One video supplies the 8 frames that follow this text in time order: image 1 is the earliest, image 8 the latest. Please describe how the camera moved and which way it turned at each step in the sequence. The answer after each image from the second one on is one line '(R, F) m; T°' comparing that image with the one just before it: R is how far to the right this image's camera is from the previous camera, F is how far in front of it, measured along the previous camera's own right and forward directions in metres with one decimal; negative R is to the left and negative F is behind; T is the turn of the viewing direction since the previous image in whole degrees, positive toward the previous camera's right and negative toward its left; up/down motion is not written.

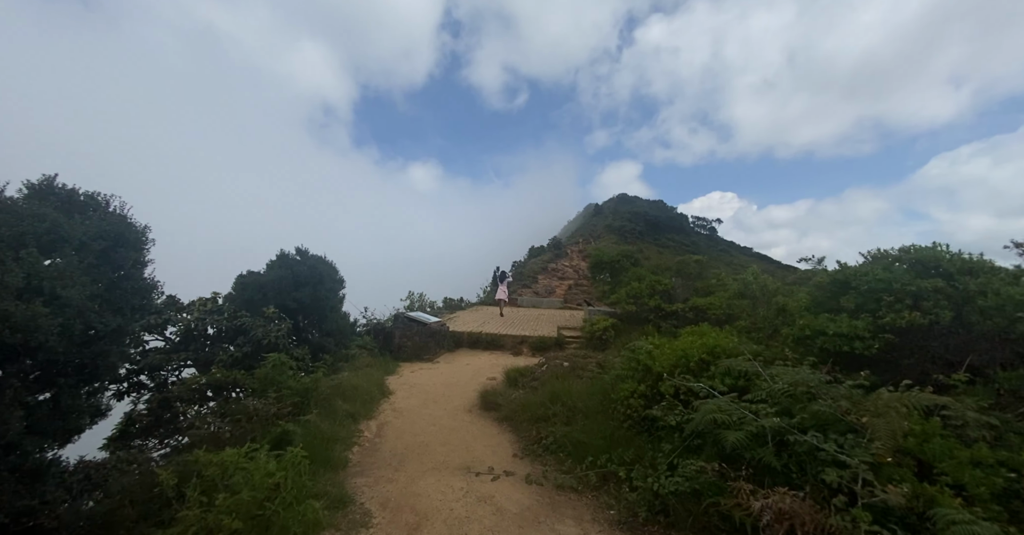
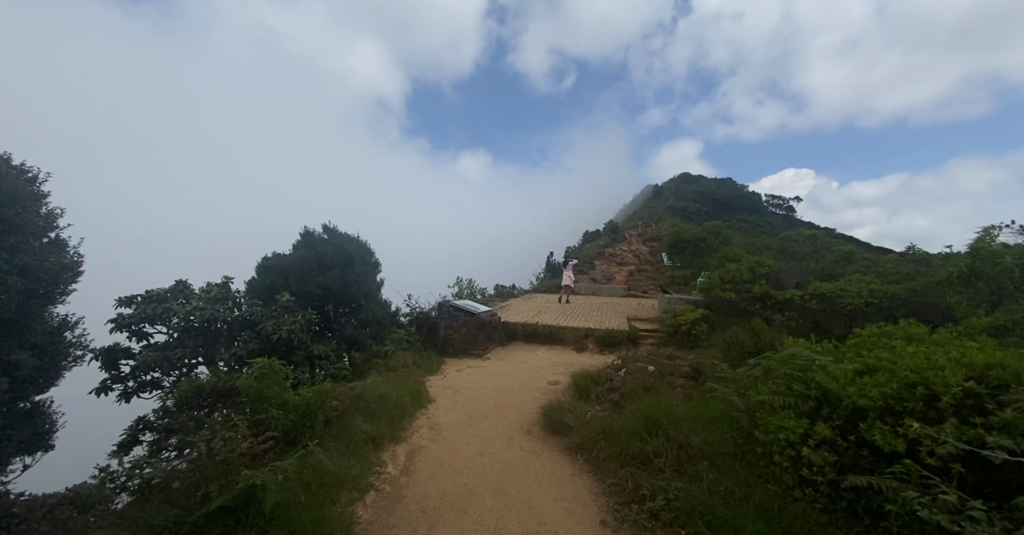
(-0.2, +1.5) m; -8°
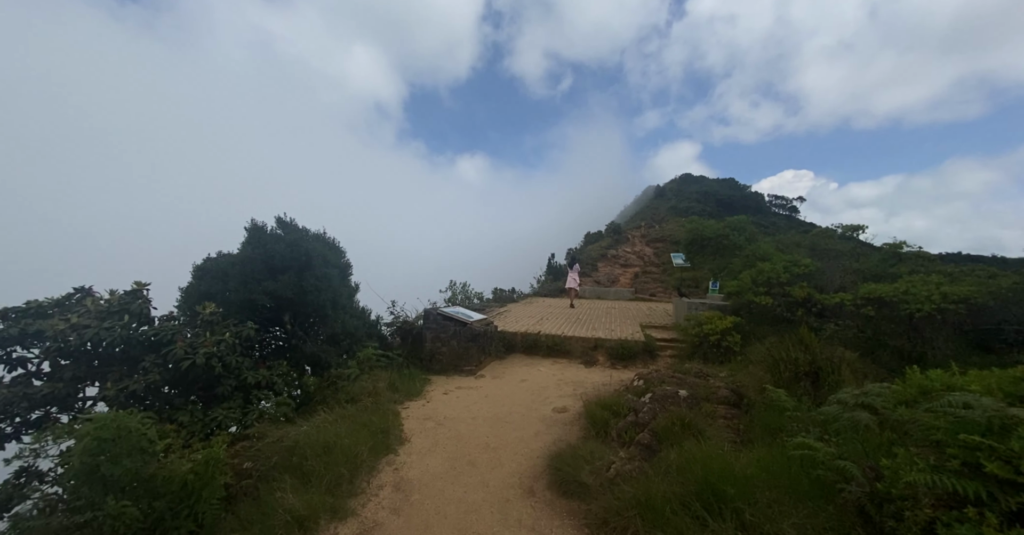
(+0.1, +1.1) m; 0°
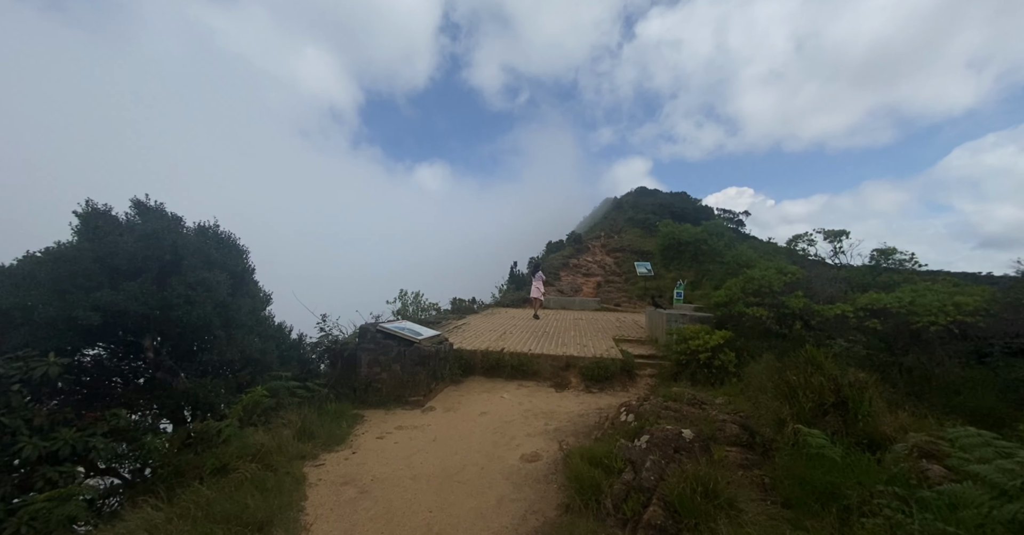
(+0.1, +1.2) m; +6°
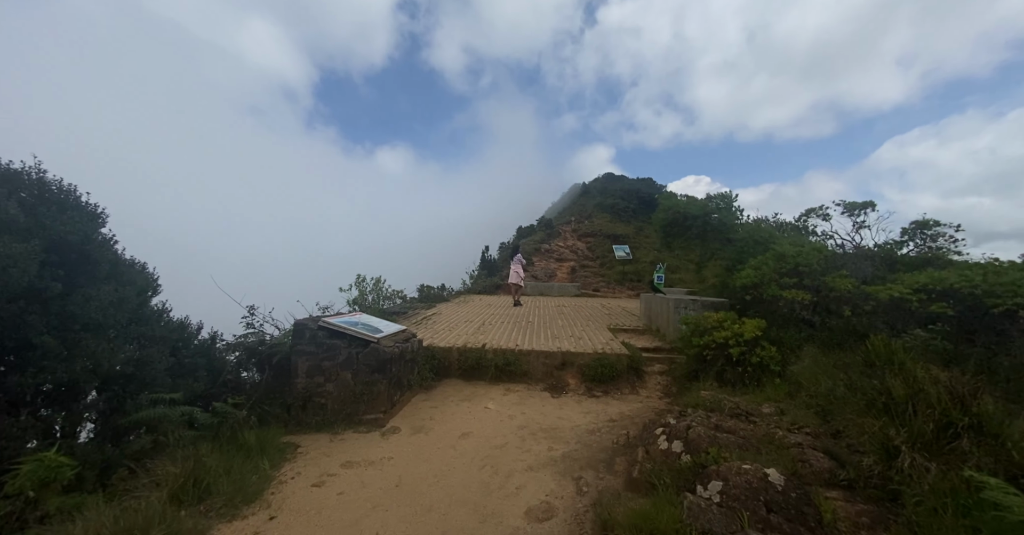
(-0.2, +1.3) m; +5°
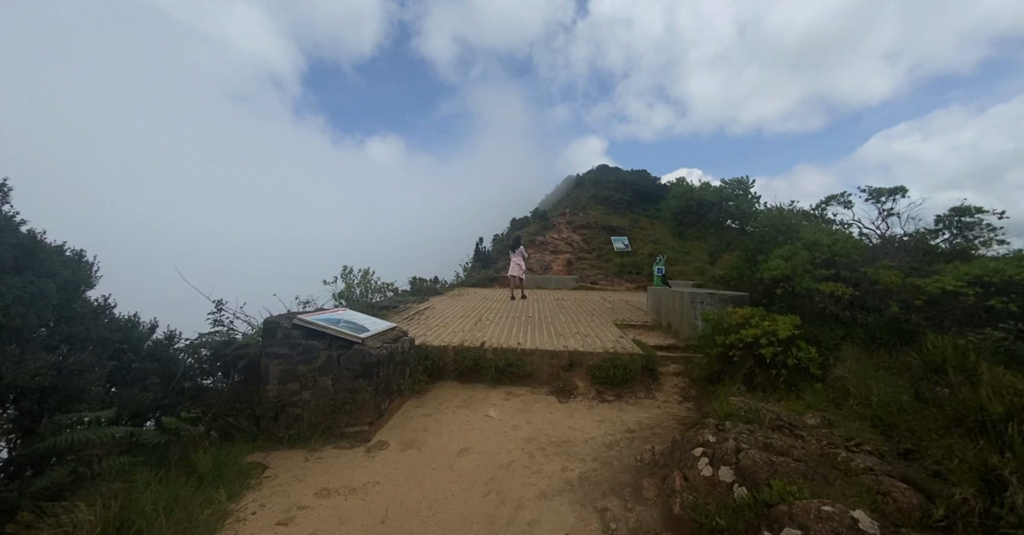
(-0.1, +0.6) m; +1°
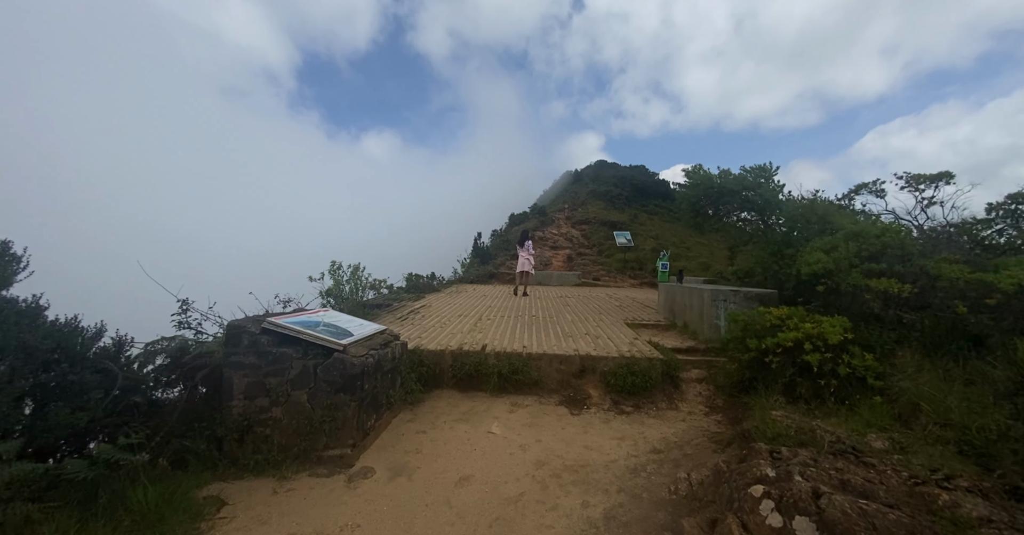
(-0.1, +0.6) m; 0°
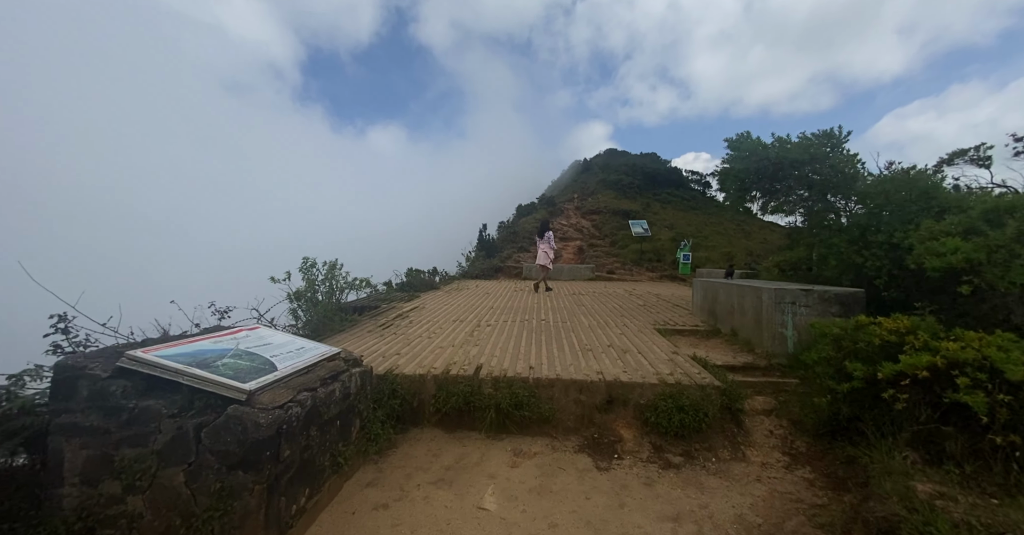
(+0.1, +1.2) m; -1°
